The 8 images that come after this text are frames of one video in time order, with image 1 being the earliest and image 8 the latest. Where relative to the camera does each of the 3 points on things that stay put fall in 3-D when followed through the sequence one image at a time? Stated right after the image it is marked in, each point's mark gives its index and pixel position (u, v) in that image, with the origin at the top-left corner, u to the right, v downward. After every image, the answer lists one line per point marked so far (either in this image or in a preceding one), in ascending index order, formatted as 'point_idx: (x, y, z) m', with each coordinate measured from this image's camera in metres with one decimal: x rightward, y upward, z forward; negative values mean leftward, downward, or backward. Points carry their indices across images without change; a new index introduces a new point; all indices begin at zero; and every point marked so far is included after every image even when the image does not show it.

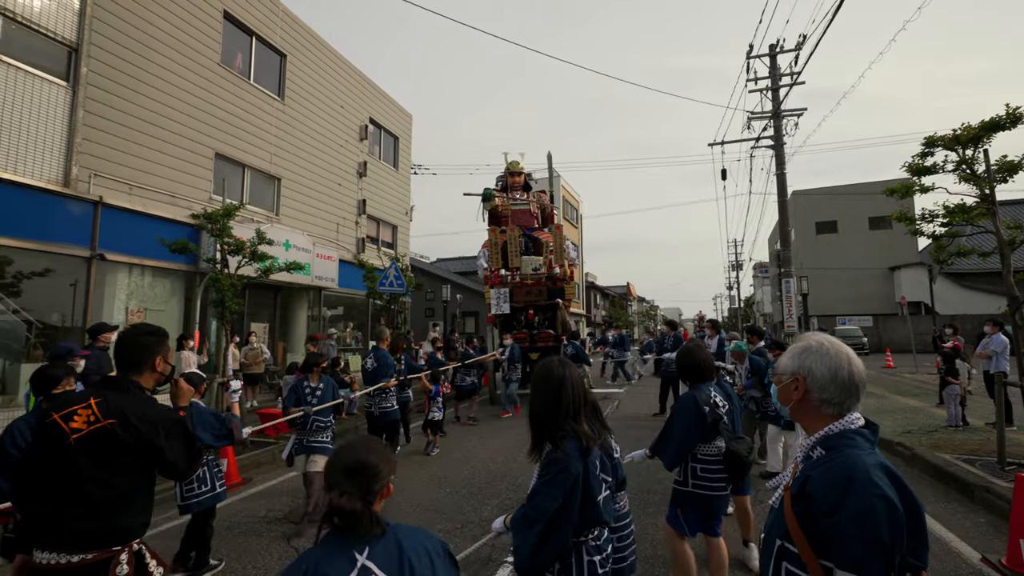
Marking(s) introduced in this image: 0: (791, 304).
0: (+7.5, -0.4, +14.3) m
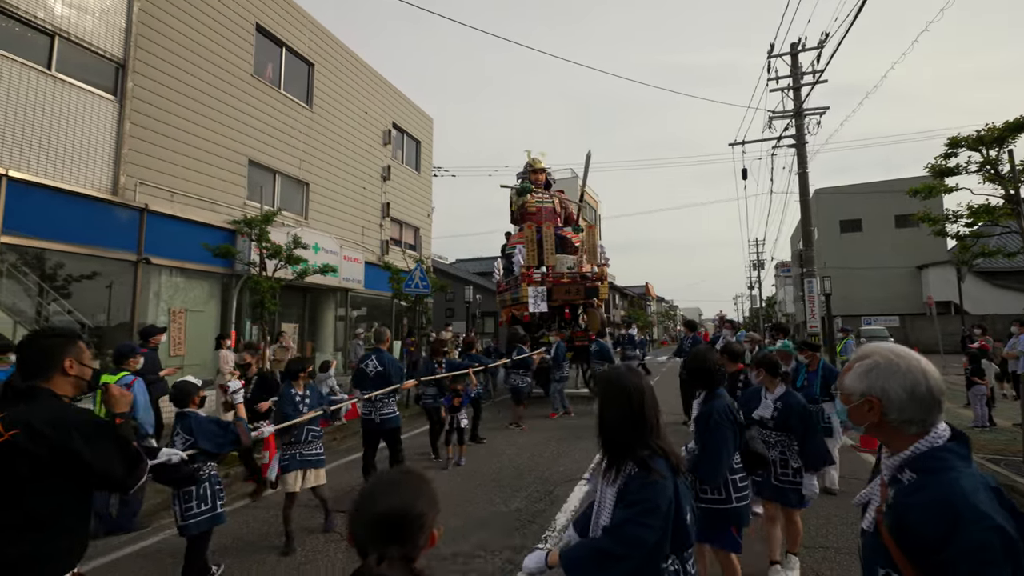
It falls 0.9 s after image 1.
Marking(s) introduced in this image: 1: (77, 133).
0: (+8.1, -0.4, +14.3) m
1: (-6.5, +2.3, +8.0) m
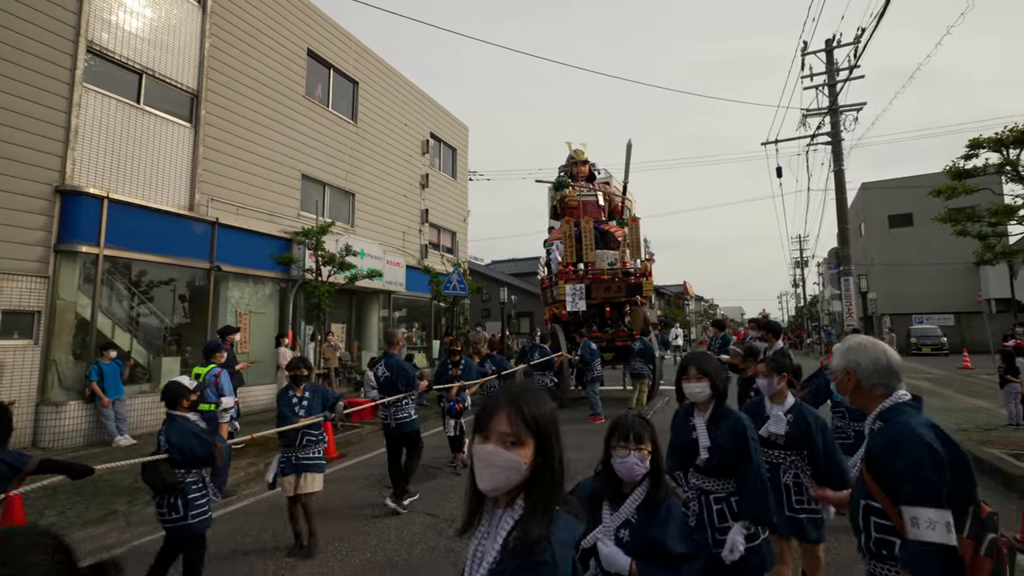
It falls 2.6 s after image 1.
0: (+9.0, -0.4, +14.5) m
1: (-6.1, +2.2, +9.2) m
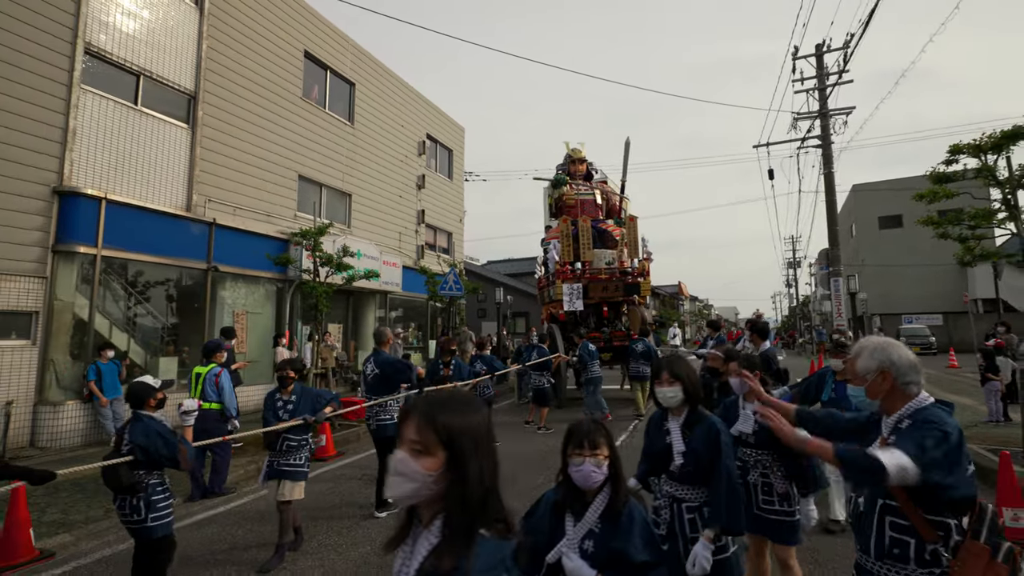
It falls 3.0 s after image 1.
0: (+8.9, -0.4, +14.6) m
1: (-6.1, +2.2, +9.2) m
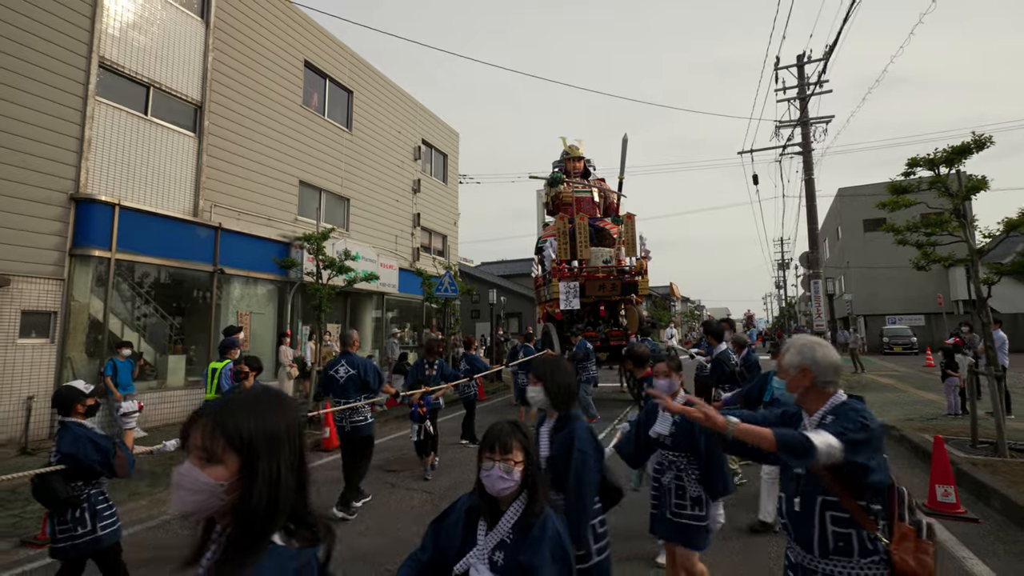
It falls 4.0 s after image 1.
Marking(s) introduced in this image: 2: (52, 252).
0: (+8.7, -0.5, +15.2) m
1: (-6.3, +2.2, +9.7) m
2: (-6.9, +0.5, +8.1) m
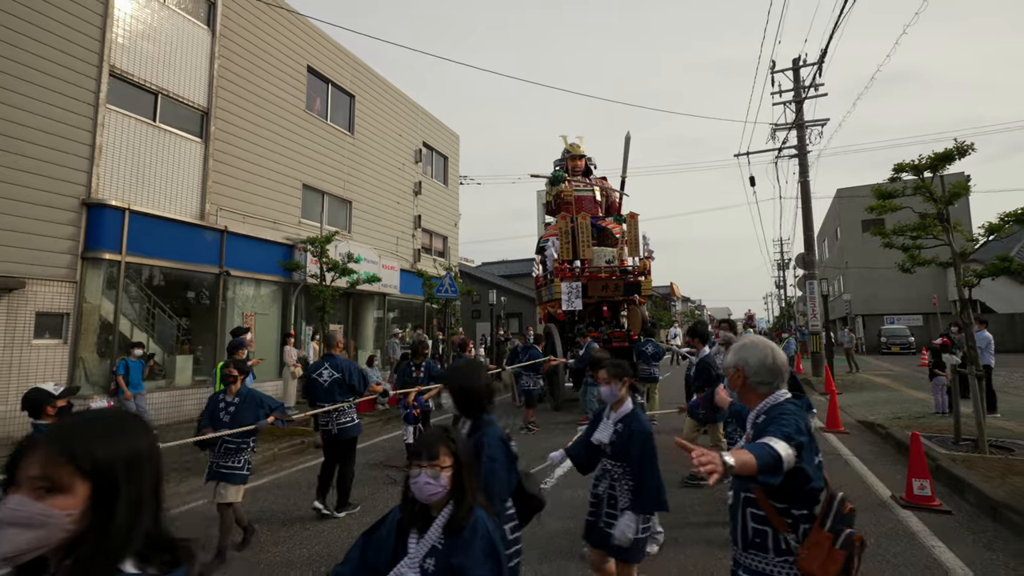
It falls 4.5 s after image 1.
0: (+8.7, -0.5, +15.5) m
1: (-6.3, +2.2, +9.9) m
2: (-6.9, +0.5, +8.4) m
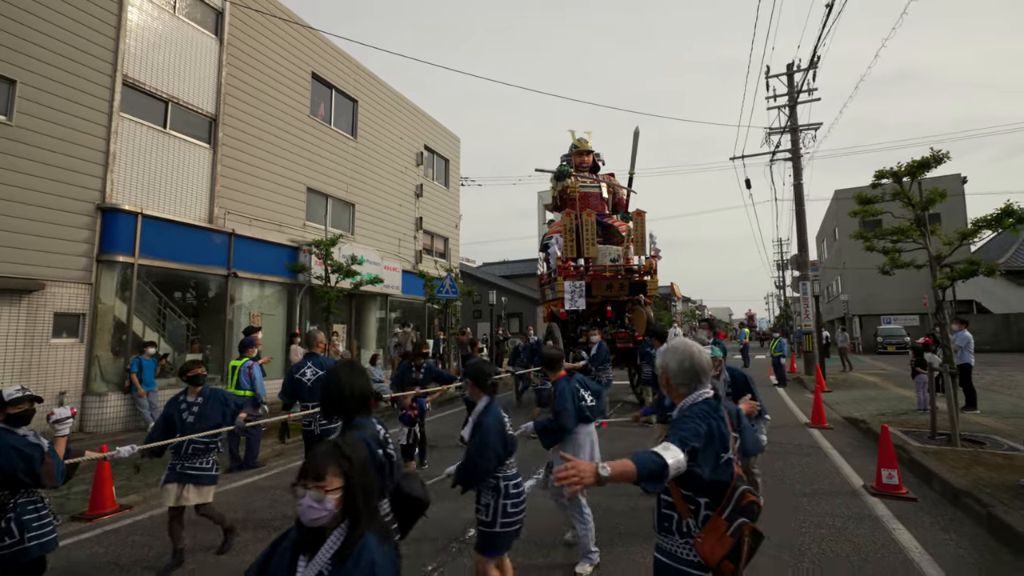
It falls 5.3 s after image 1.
0: (+8.6, -0.5, +15.8) m
1: (-6.3, +2.1, +10.3) m
2: (-7.0, +0.5, +8.8) m
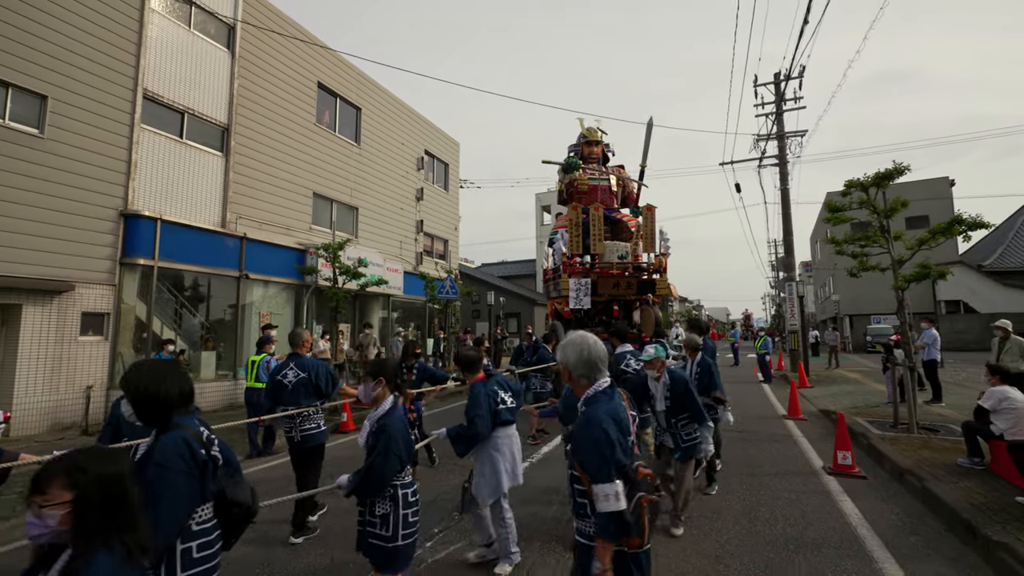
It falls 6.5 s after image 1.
0: (+8.6, -0.5, +16.4) m
1: (-6.4, +2.1, +10.9) m
2: (-7.0, +0.5, +9.4) m
